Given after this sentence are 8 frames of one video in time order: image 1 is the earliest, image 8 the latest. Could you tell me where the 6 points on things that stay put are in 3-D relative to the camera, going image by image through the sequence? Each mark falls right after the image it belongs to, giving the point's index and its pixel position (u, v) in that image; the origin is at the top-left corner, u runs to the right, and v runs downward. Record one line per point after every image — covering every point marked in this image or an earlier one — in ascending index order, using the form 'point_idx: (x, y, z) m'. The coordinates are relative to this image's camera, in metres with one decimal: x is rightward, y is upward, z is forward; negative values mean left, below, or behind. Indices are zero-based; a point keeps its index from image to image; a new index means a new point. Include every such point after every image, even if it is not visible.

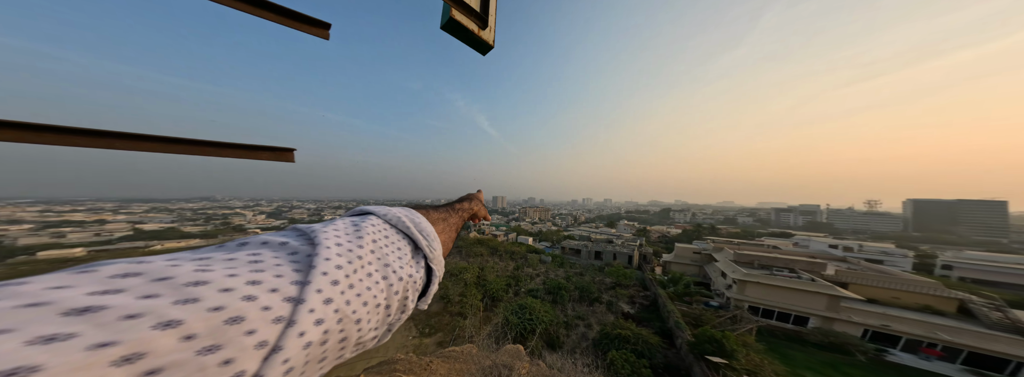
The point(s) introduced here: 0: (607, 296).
0: (+3.6, -4.1, +7.9) m
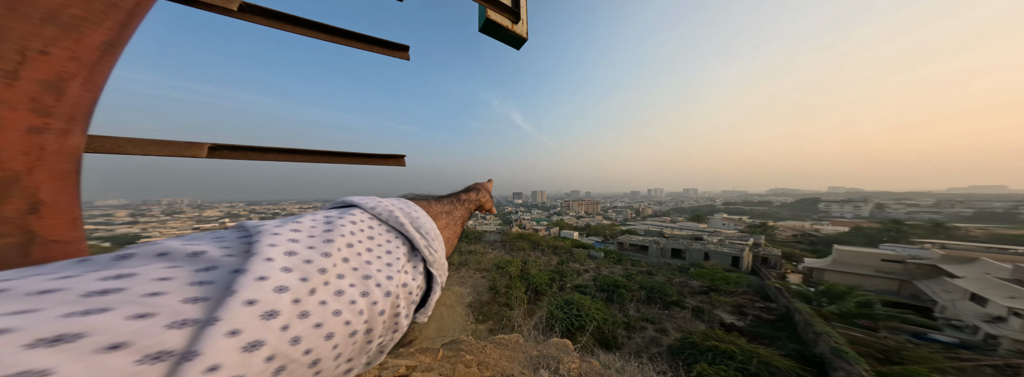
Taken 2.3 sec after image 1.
0: (+5.5, -3.4, +6.3) m
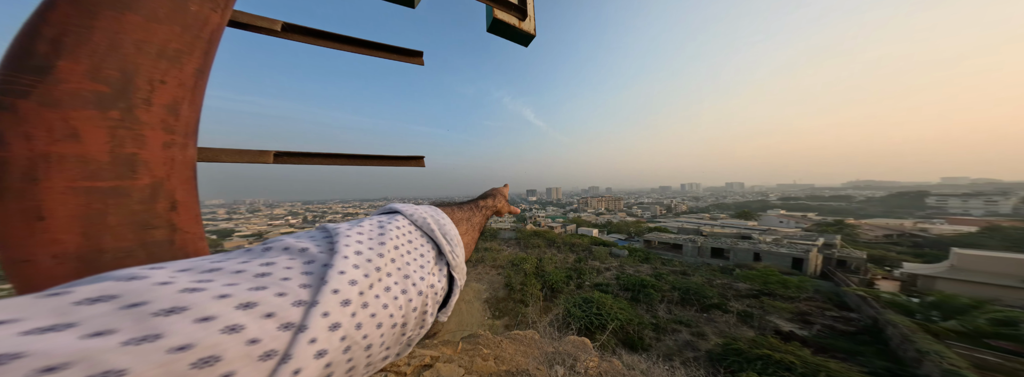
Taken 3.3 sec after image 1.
0: (+5.9, -3.0, +5.5) m
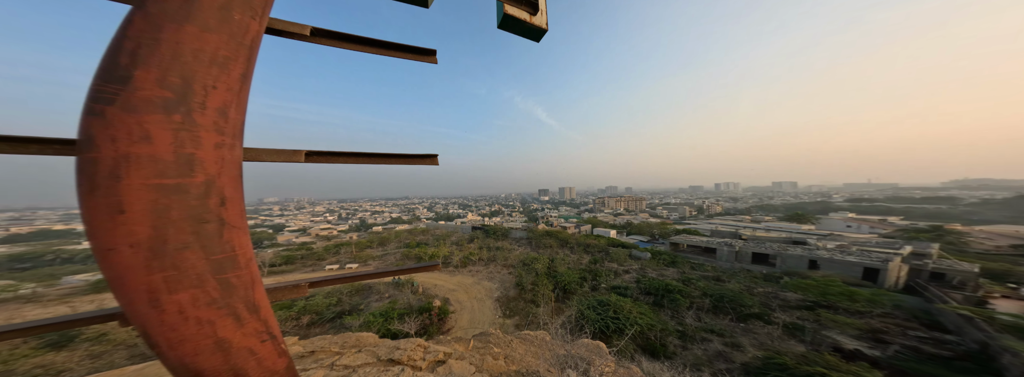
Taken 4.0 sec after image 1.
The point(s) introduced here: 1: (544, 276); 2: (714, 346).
0: (+6.2, -2.9, +4.7) m
1: (+1.3, -3.0, +7.0) m
2: (+4.2, -3.3, +4.3) m
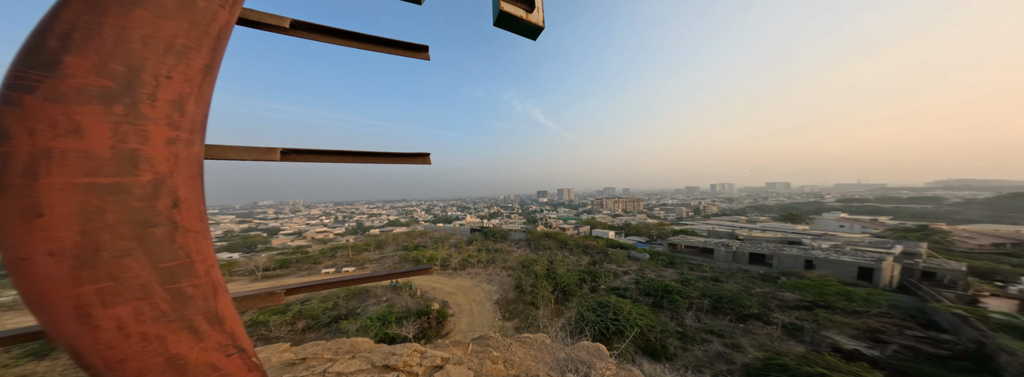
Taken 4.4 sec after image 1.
0: (+6.2, -2.9, +4.7) m
1: (+1.2, -3.0, +7.0) m
2: (+4.2, -3.3, +4.3) m
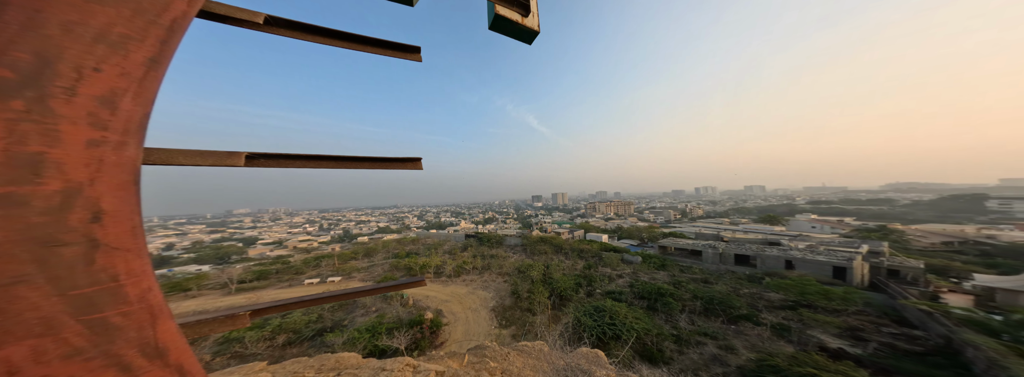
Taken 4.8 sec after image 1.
0: (+6.1, -3.0, +4.9) m
1: (+1.0, -3.2, +6.9) m
2: (+4.1, -3.4, +4.5) m
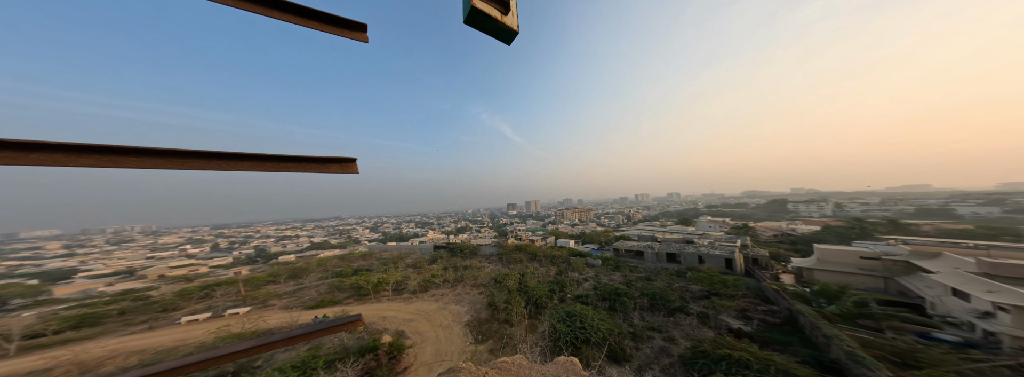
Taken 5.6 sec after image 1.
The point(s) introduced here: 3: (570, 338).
0: (+5.5, -3.5, +6.3) m
1: (0.0, -3.5, +6.9) m
2: (+3.7, -3.9, +5.3) m
3: (+1.5, -3.8, +5.3) m
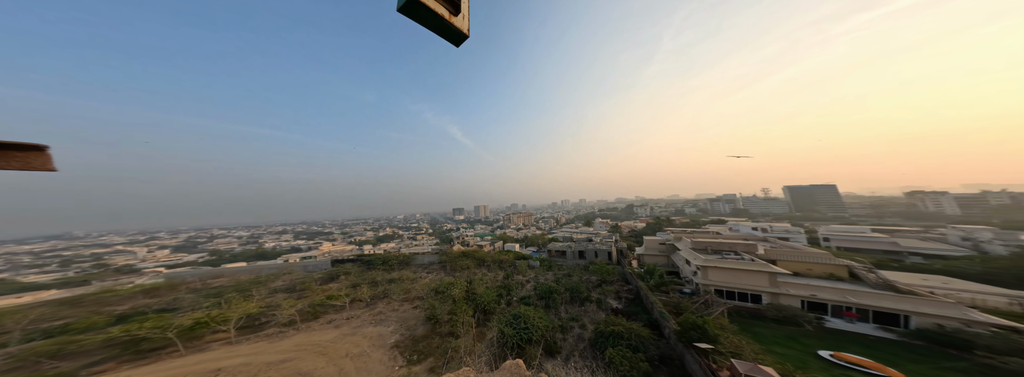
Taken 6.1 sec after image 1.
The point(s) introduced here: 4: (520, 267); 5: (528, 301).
0: (+3.3, -4.1, +8.0) m
1: (-1.9, -3.5, +6.2) m
2: (+2.0, -4.4, +6.3) m
3: (0.0, -4.1, +5.4) m
4: (-0.4, -3.2, +9.0) m
5: (+0.2, -3.8, +6.9) m
